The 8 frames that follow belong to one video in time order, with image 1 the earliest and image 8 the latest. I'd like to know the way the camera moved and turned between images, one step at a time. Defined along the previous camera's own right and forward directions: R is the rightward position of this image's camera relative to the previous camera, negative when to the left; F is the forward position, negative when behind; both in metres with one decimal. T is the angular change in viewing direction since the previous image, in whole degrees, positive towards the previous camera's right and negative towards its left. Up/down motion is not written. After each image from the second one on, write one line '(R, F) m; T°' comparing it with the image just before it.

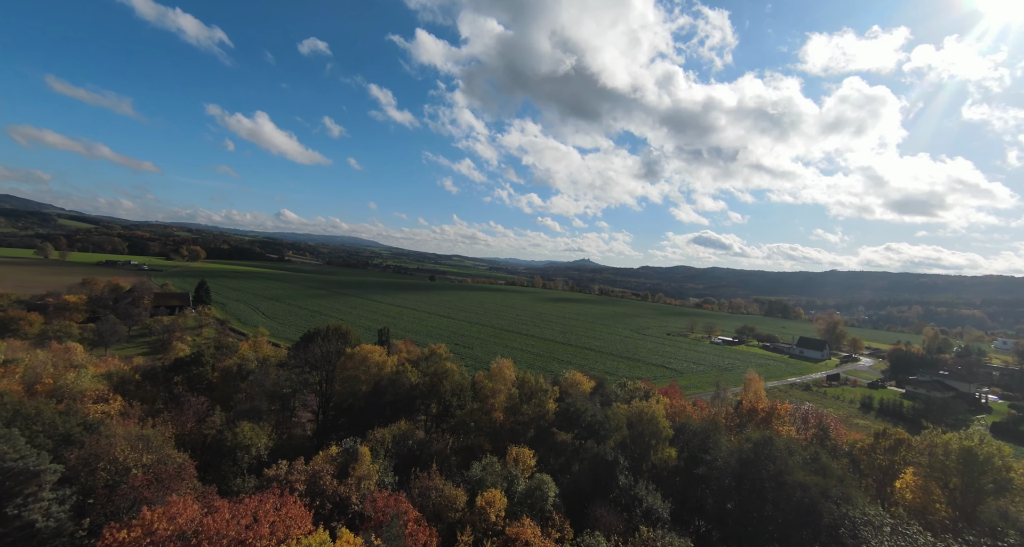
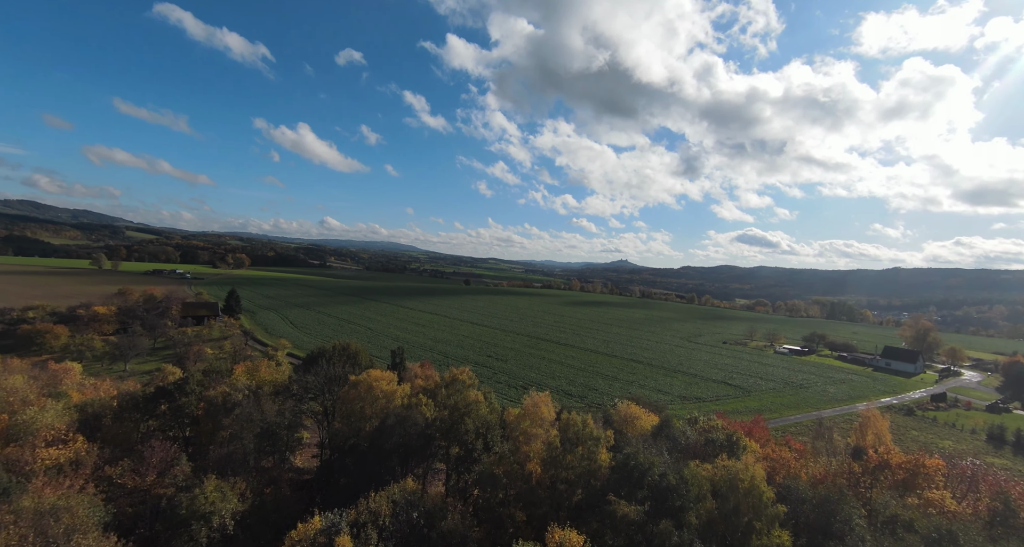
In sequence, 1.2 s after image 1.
(-0.1, +5.5) m; -4°
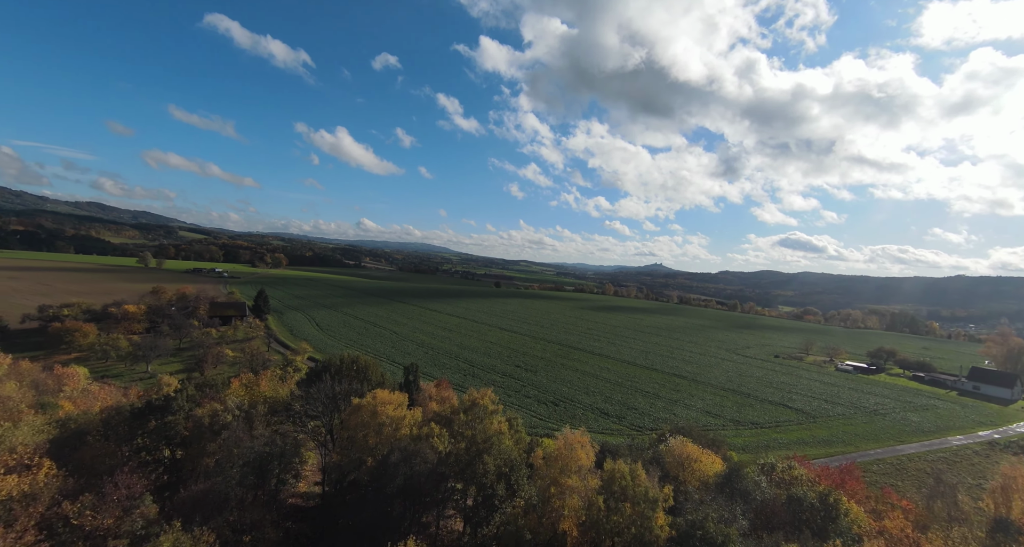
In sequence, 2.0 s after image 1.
(0.0, +3.8) m; -4°
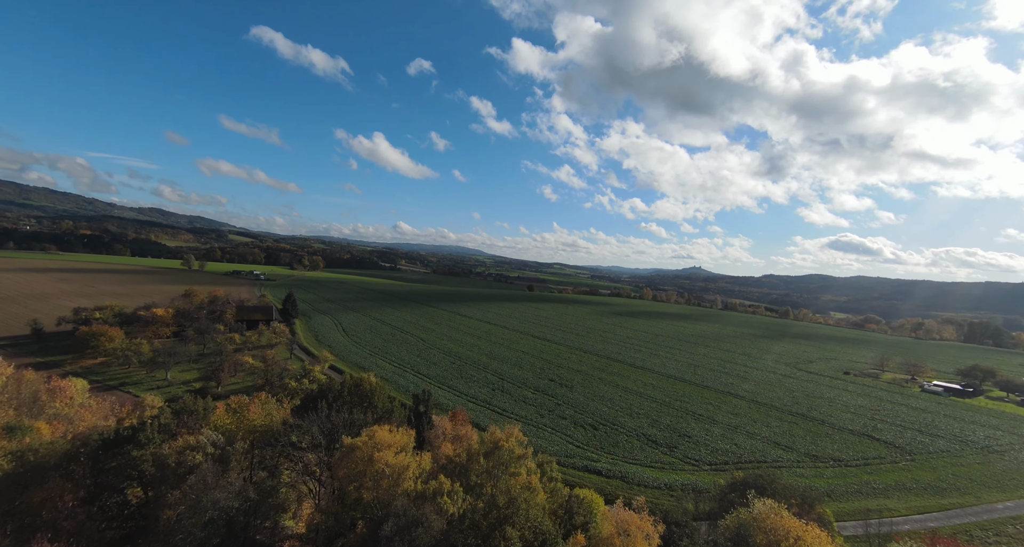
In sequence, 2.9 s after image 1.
(0.0, +4.4) m; -4°
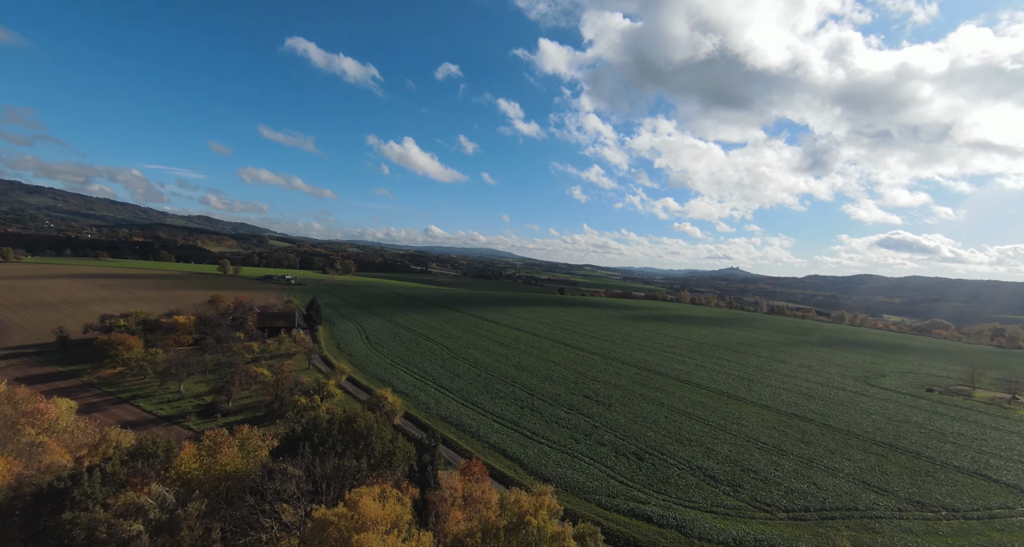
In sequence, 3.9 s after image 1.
(0.0, +4.5) m; -4°
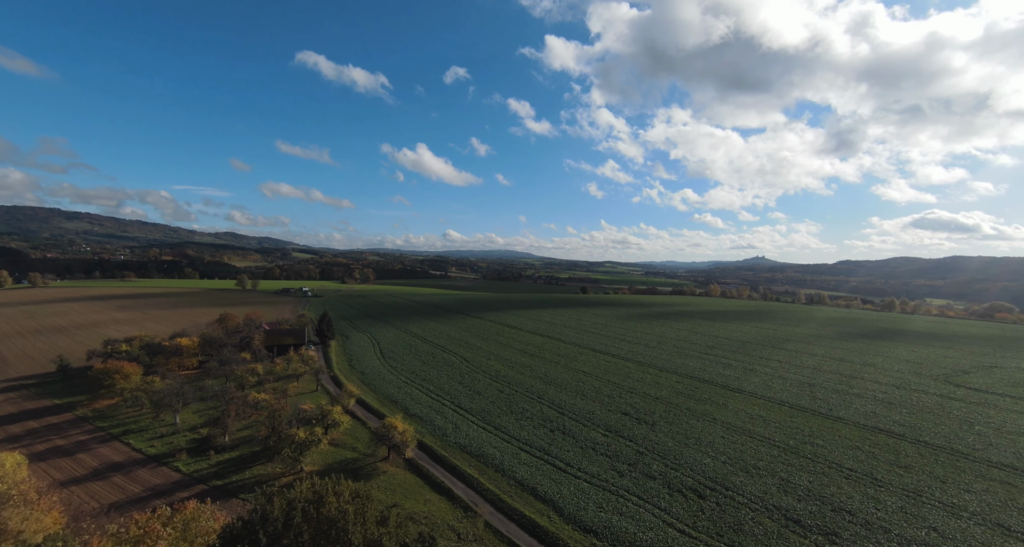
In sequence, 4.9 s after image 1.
(-0.1, +5.2) m; -2°
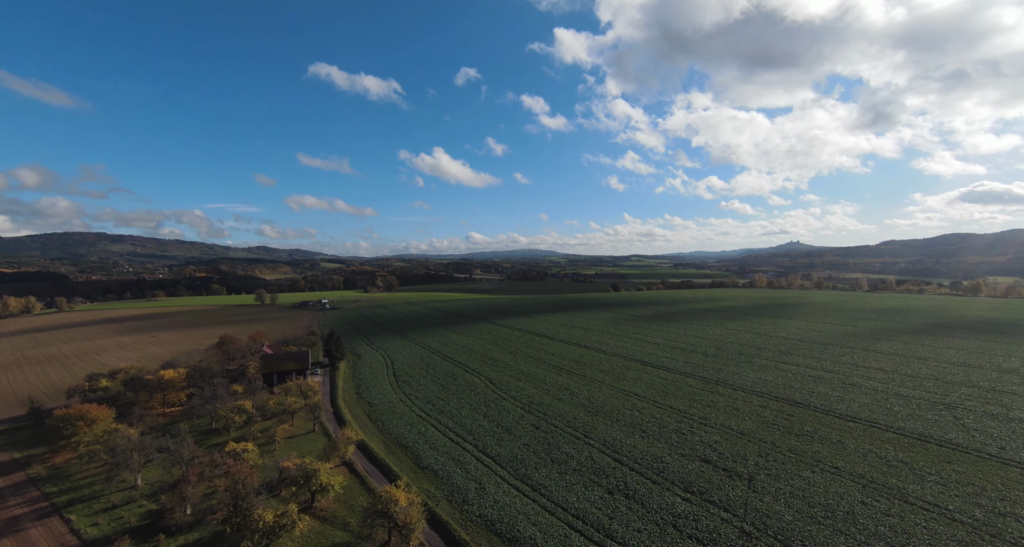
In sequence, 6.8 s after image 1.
(-0.6, +9.3) m; -3°
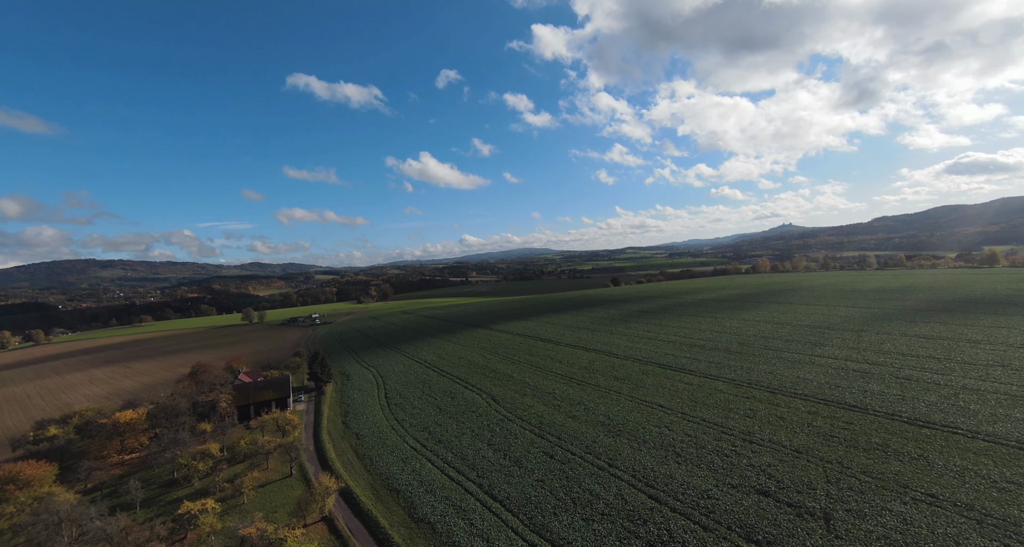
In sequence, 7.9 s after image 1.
(-0.2, +5.5) m; +1°
